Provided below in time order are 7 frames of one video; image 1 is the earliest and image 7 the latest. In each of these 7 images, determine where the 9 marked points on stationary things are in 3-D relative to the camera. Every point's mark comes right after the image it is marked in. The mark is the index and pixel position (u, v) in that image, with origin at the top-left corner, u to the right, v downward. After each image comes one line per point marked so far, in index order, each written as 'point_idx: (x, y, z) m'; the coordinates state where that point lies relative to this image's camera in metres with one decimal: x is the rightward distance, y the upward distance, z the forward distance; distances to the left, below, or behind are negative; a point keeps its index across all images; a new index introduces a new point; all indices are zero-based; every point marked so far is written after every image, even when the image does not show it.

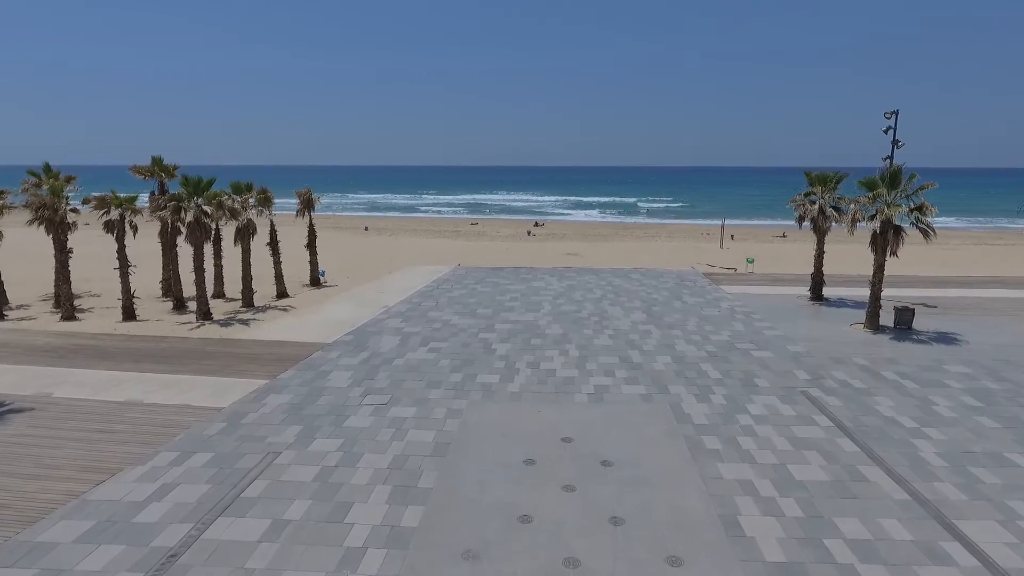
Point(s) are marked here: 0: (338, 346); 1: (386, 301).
0: (-3.0, -1.0, +11.0) m
1: (-3.0, -0.3, +15.1) m
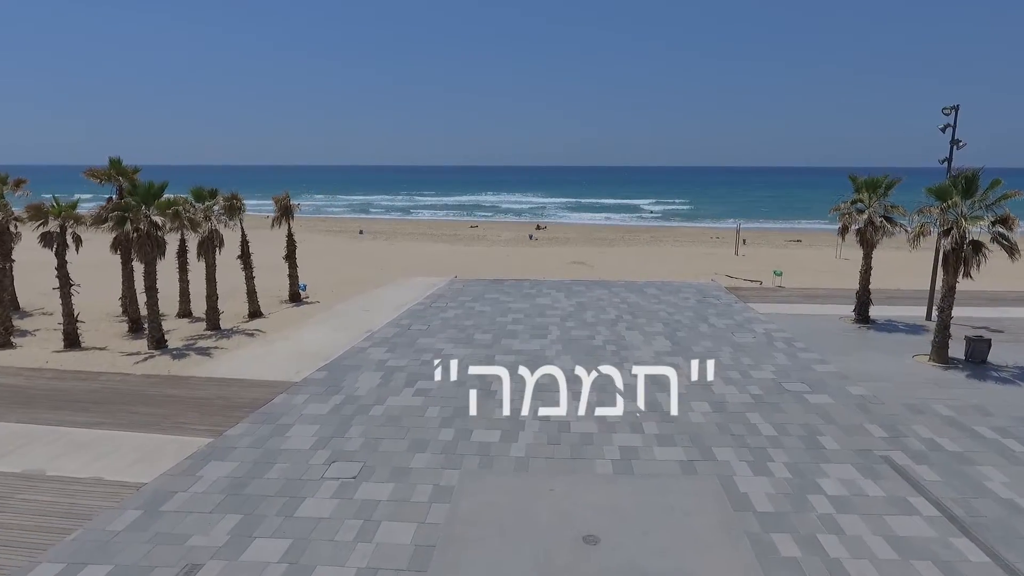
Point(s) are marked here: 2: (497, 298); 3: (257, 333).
0: (-3.0, -1.4, +9.2) m
1: (-2.9, -0.7, +13.3) m
2: (-0.3, -0.3, +15.3) m
3: (-5.0, -0.9, +12.4) m
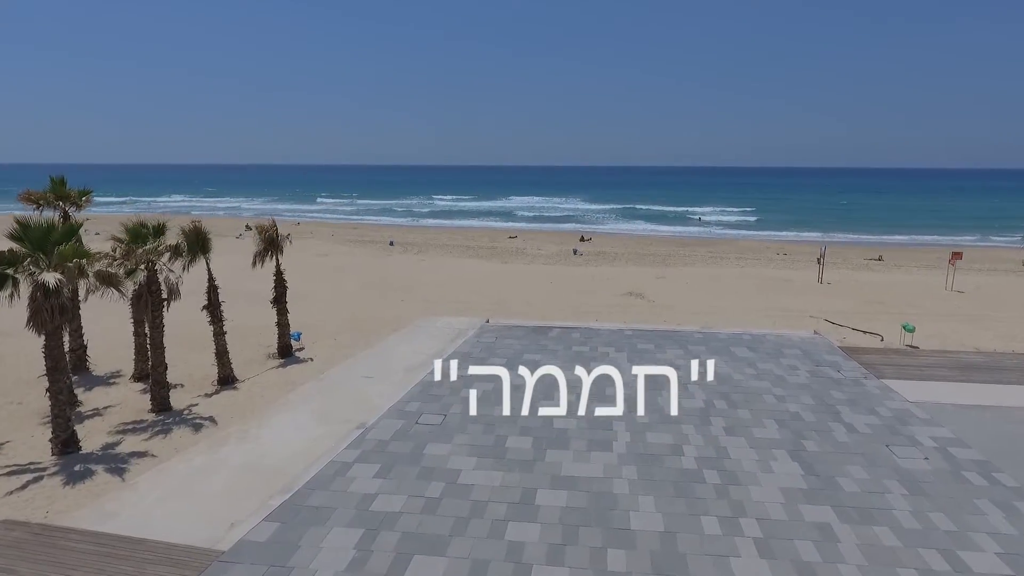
0: (-2.5, -2.5, +5.7) m
1: (-2.2, -1.8, +9.9) m
2: (+0.5, -1.4, +11.7) m
3: (-4.3, -2.0, +9.1) m
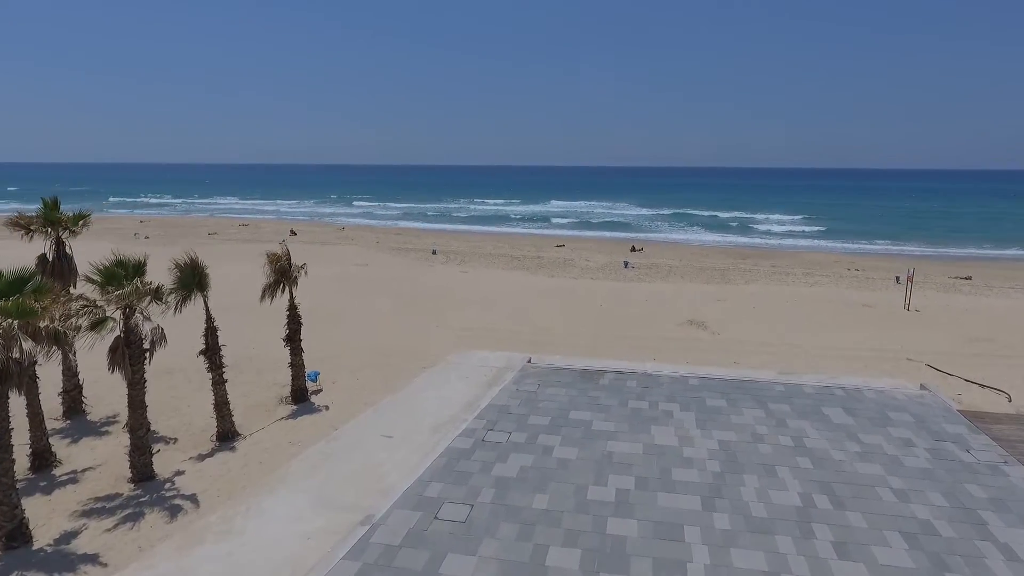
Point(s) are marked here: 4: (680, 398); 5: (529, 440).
0: (-2.3, -3.2, +4.0) m
1: (-1.6, -2.5, +8.1) m
2: (+1.2, -2.1, +9.8) m
3: (-3.8, -2.6, +7.6) m
4: (+2.9, -1.9, +10.9) m
5: (+0.2, -2.2, +9.2) m
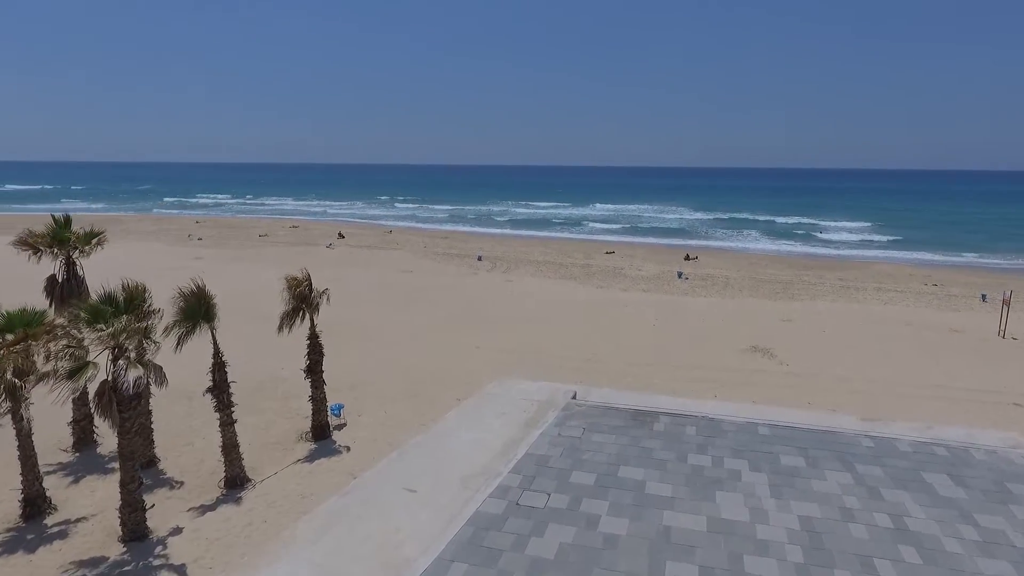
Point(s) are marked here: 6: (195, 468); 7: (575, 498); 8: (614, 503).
0: (-2.2, -3.7, +2.9) m
1: (-1.2, -3.0, +7.0) m
2: (+1.7, -2.6, +8.4) m
3: (-3.5, -3.1, +6.6) m
4: (+3.5, -2.4, +9.4) m
5: (+0.7, -2.7, +7.9) m
6: (-4.8, -2.7, +9.7) m
7: (+0.8, -2.7, +8.1) m
8: (+1.3, -2.7, +8.0) m
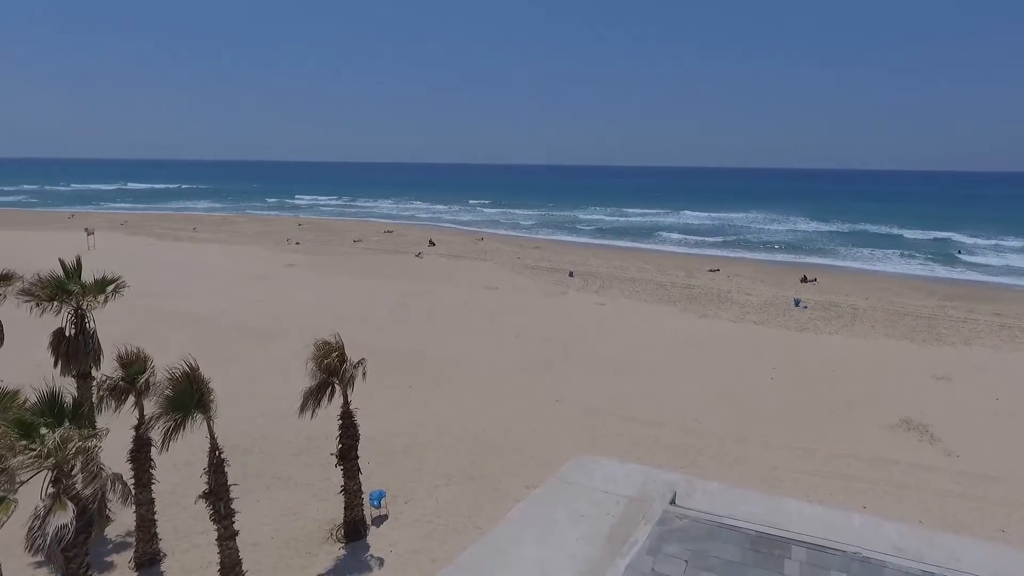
0: (-2.3, -4.6, +0.9) m
1: (-0.8, -3.9, +4.8) m
2: (+2.4, -3.7, +5.7) m
3: (-3.0, -3.9, +4.7) m
4: (+4.3, -3.6, +6.5) m
5: (+1.3, -3.8, +5.4) m
6: (-3.9, -3.6, +8.0) m
7: (+1.4, -3.7, +5.6) m
8: (+1.9, -3.8, +5.4) m
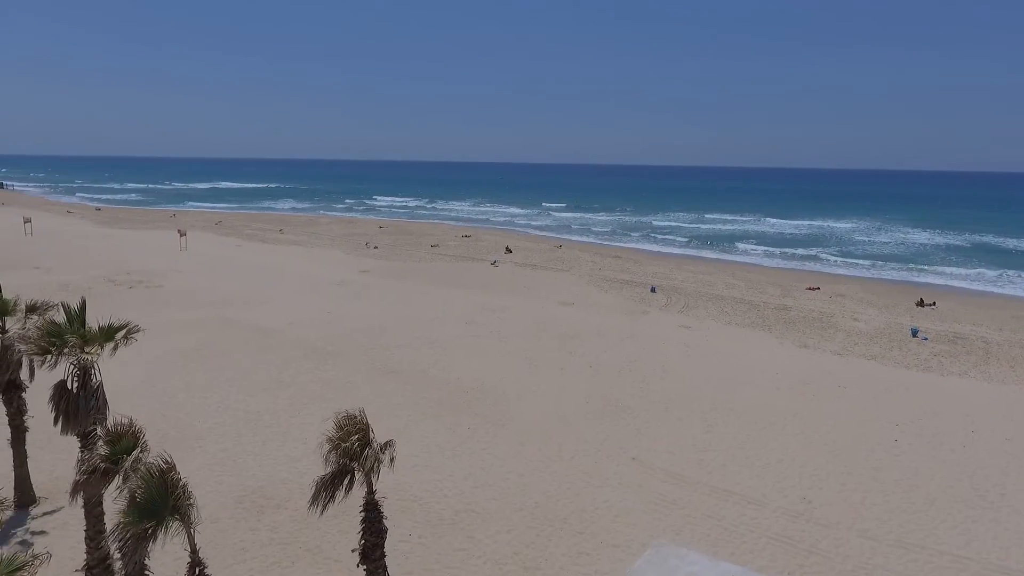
0: (-2.7, -5.2, -0.5) m
1: (-0.6, -4.6, +3.1) m
2: (+2.6, -4.5, +3.7) m
3: (-2.9, -4.6, +3.3) m
4: (+4.6, -4.4, +4.2) m
5: (+1.5, -4.5, +3.5) m
6: (-3.3, -4.2, +6.7) m
7: (+1.7, -4.5, +3.6) m
8: (+2.1, -4.5, +3.4) m
